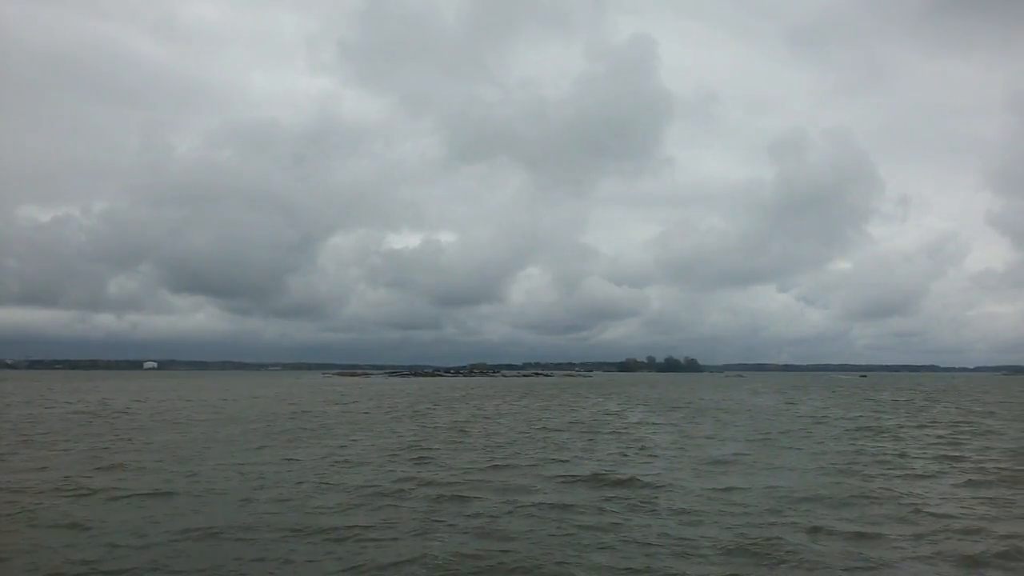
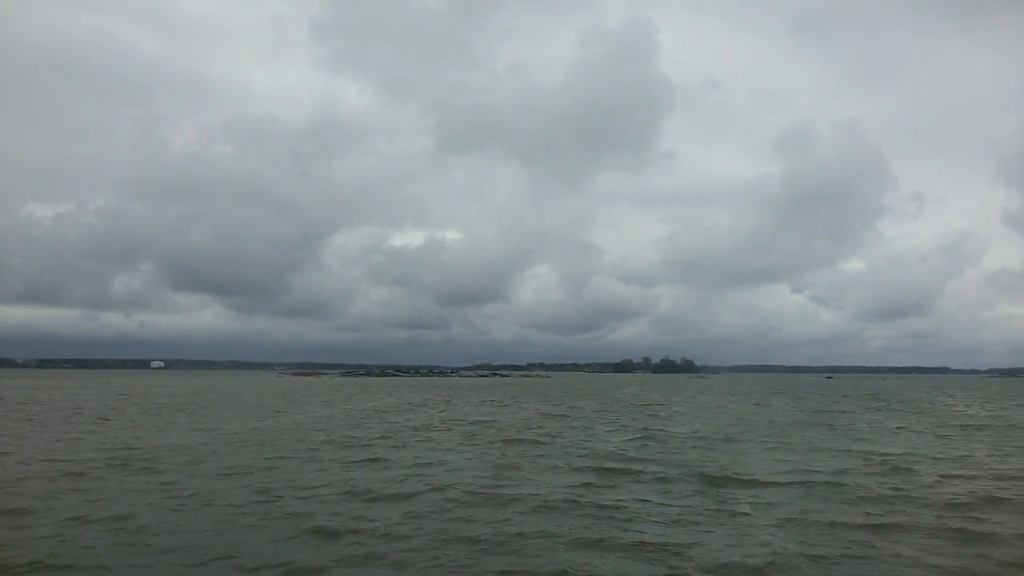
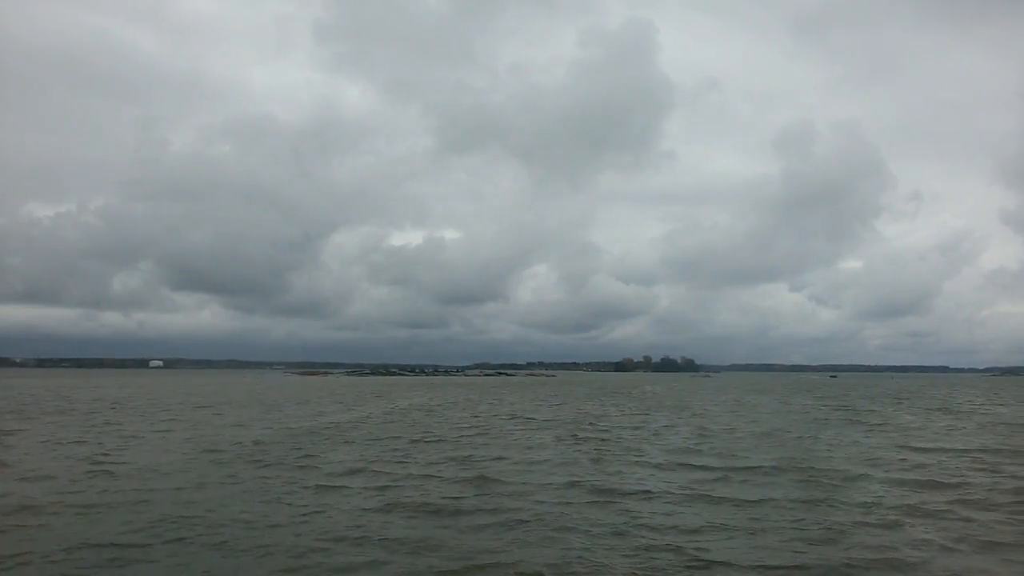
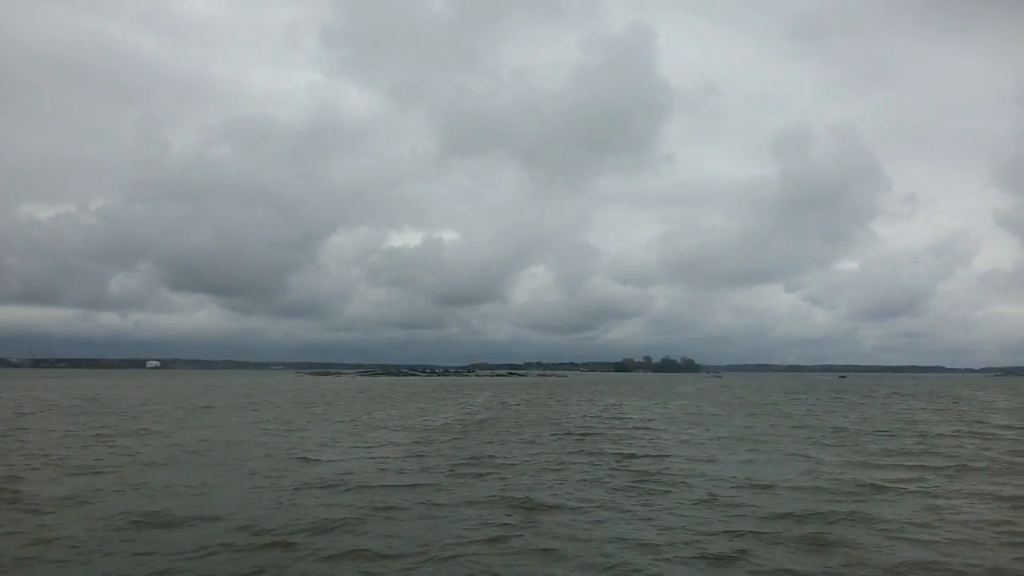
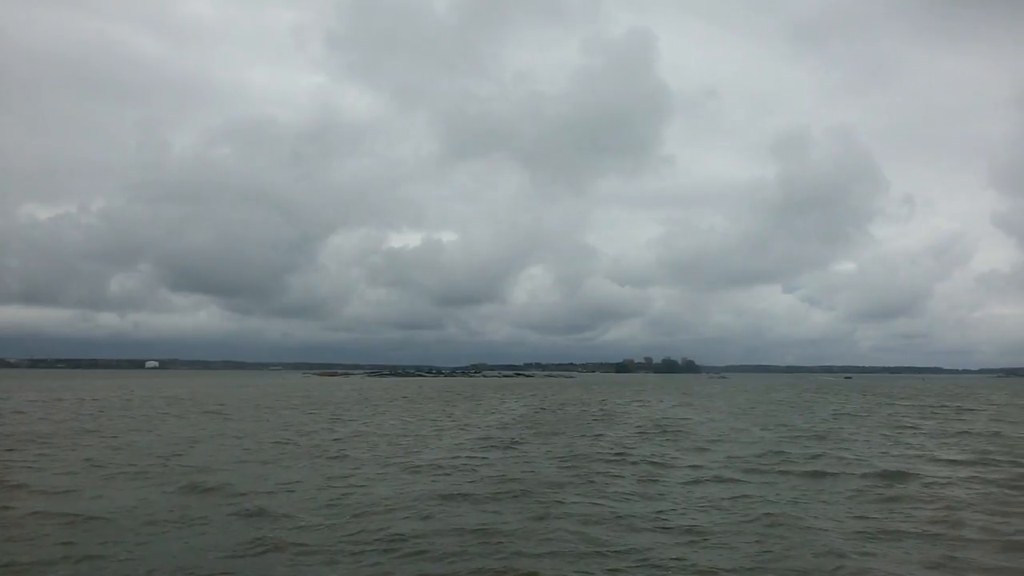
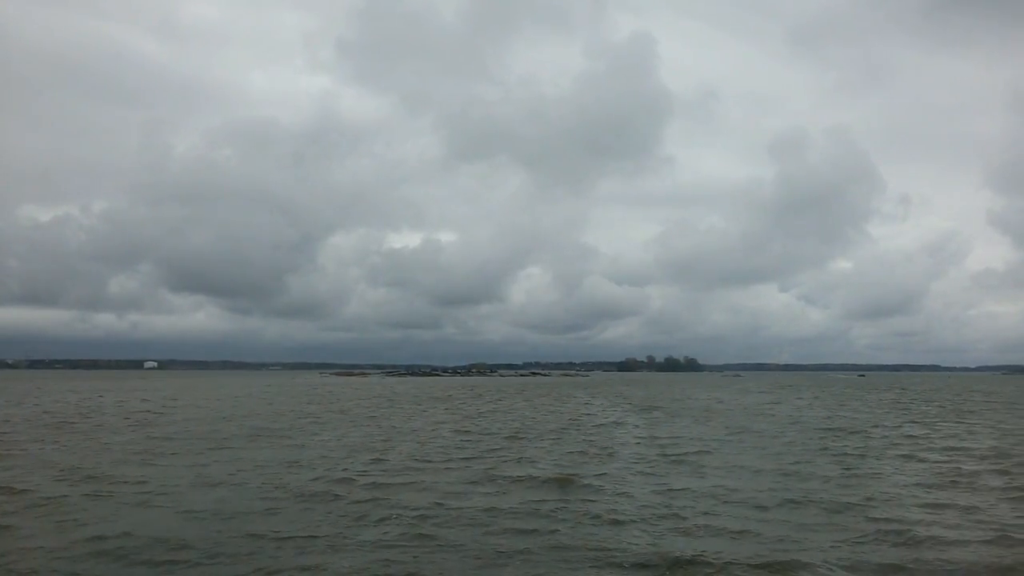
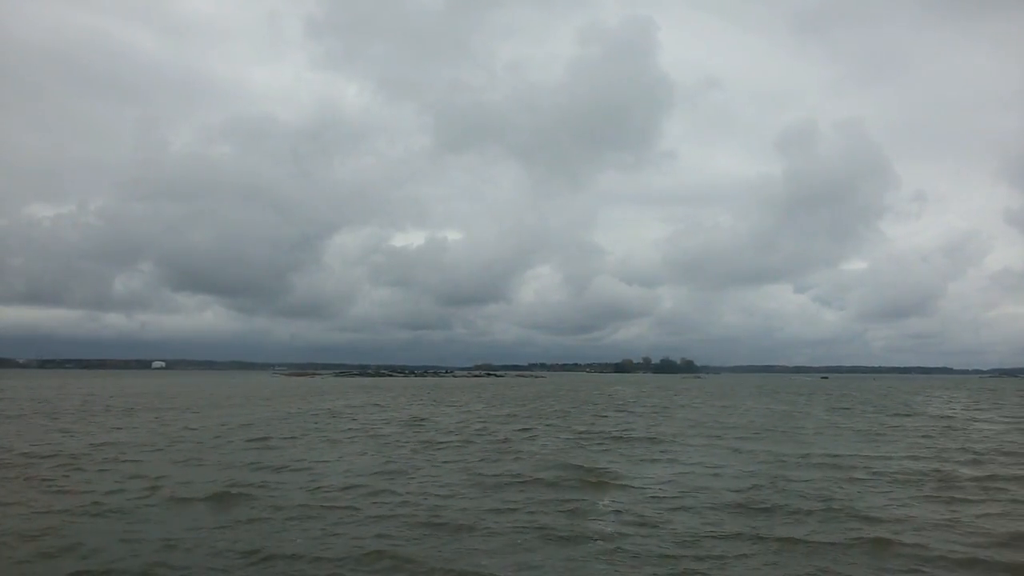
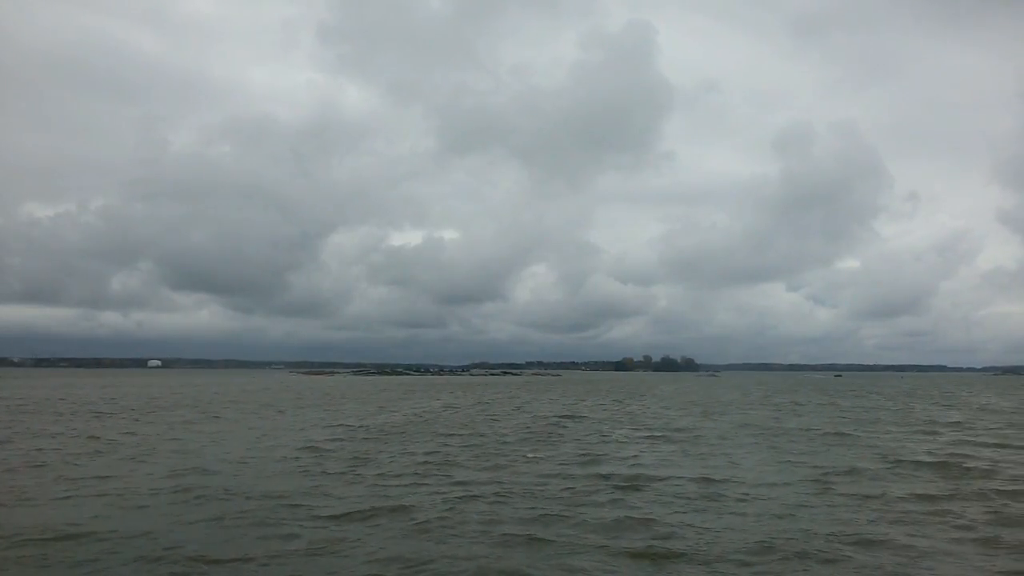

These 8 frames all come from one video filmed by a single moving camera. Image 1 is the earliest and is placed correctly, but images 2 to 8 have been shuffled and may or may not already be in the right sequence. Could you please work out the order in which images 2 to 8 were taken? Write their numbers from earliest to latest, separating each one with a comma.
6, 5, 4, 8, 3, 2, 7
